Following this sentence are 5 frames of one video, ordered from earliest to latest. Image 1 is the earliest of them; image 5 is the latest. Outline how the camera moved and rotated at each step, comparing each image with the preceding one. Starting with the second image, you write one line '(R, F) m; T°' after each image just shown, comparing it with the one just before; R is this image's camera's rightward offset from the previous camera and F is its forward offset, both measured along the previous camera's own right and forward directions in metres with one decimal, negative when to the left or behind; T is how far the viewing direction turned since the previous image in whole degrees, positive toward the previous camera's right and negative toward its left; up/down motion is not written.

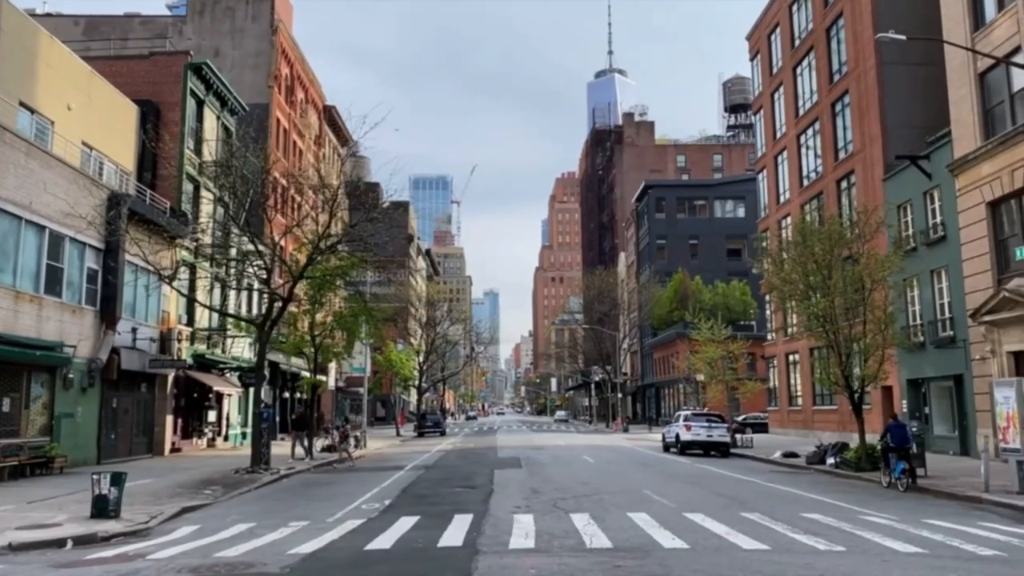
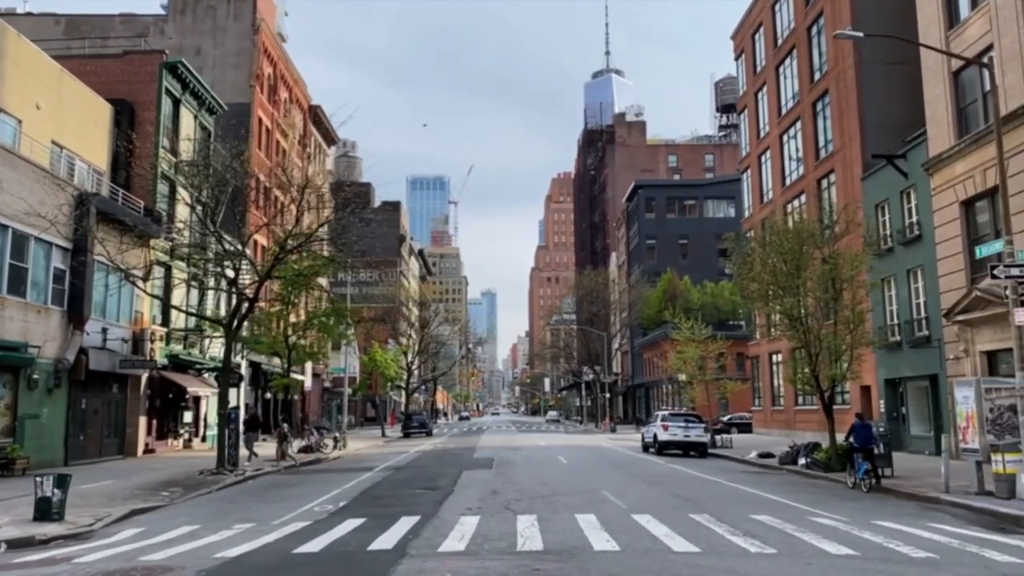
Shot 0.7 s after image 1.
(+0.8, +0.1) m; 0°
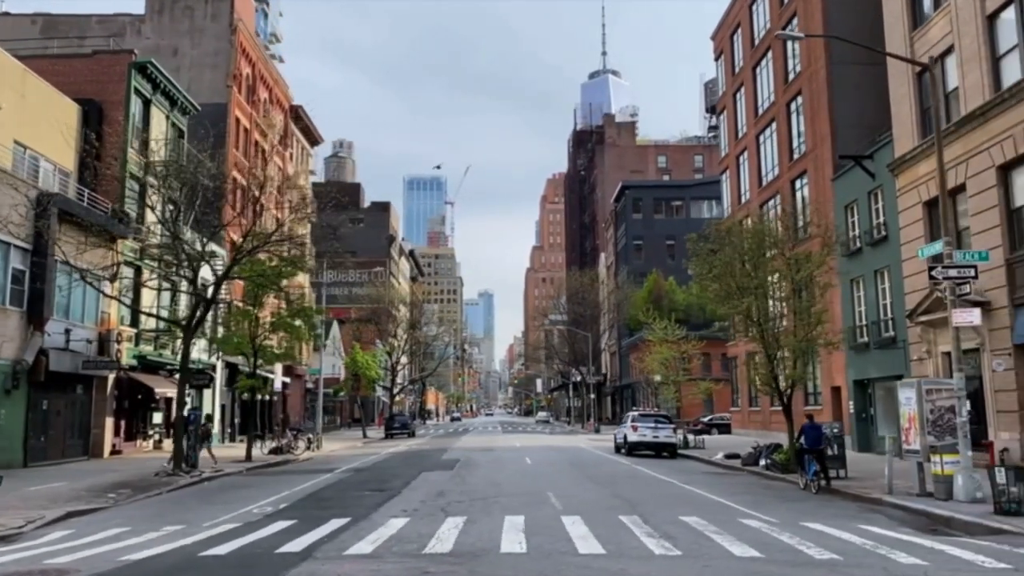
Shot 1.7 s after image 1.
(+1.0, 0.0) m; 0°
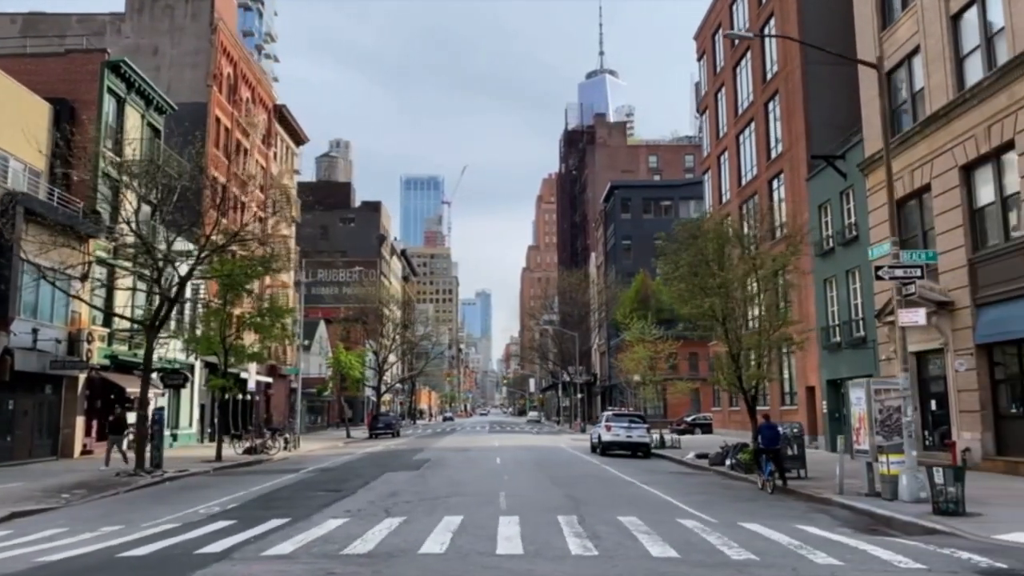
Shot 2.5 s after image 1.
(+0.9, 0.0) m; 0°
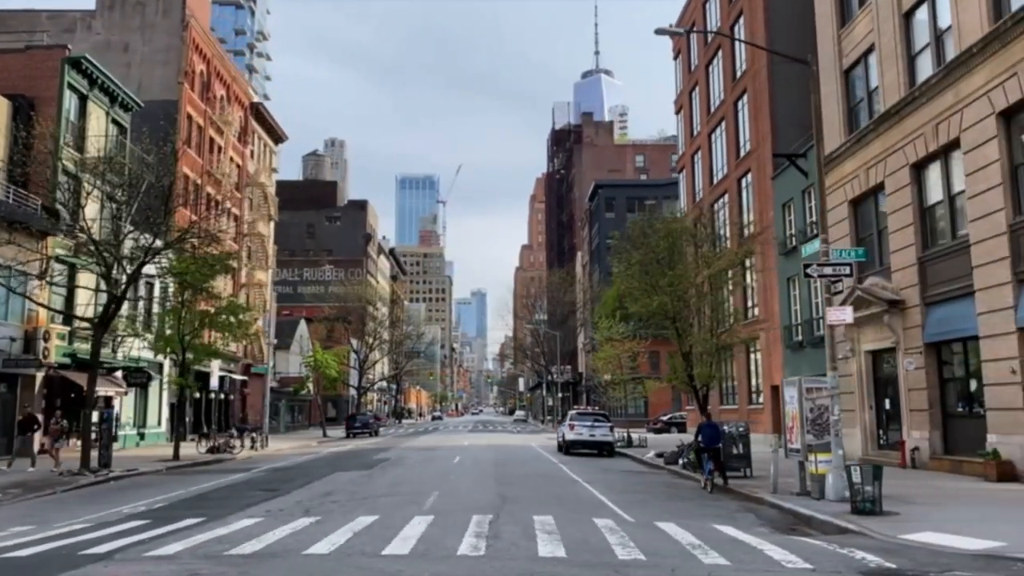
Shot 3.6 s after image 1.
(+1.2, +0.1) m; 0°
